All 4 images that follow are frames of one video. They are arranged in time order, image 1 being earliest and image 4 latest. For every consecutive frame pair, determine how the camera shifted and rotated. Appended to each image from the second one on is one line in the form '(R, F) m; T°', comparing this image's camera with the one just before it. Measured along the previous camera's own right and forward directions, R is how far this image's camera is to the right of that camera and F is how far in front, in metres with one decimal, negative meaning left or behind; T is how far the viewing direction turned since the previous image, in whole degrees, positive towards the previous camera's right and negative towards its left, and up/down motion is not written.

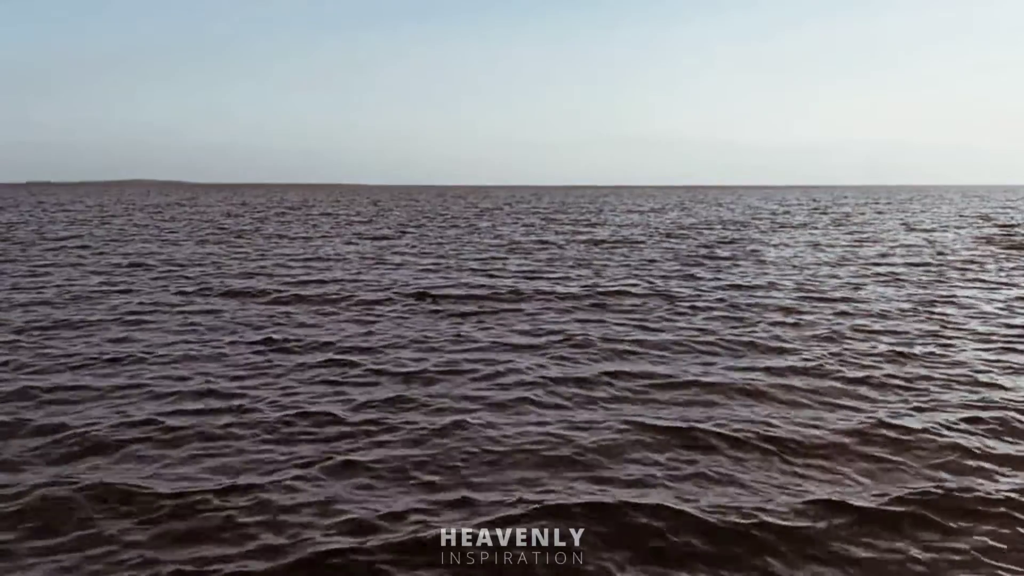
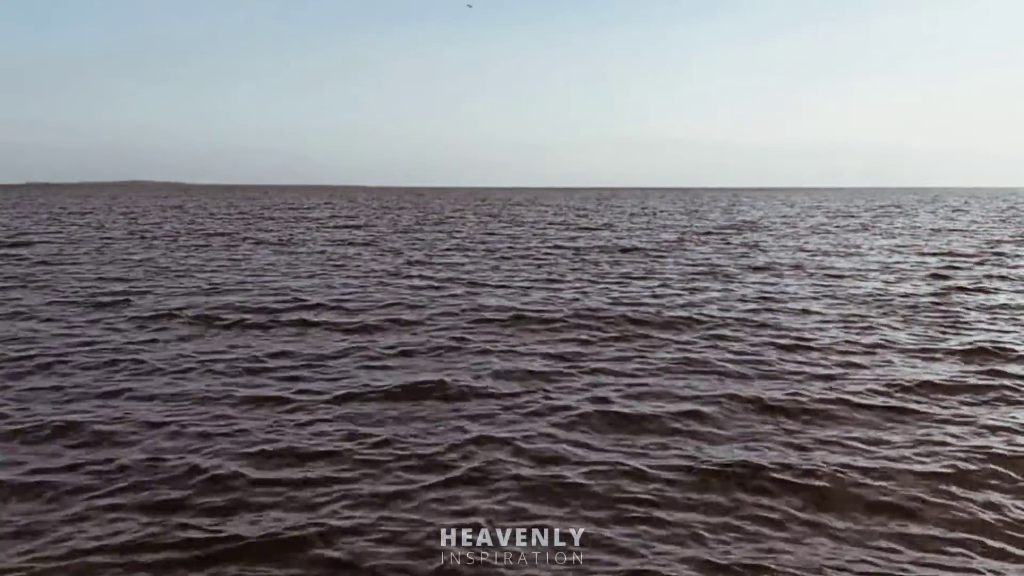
(-0.7, +0.1) m; 0°
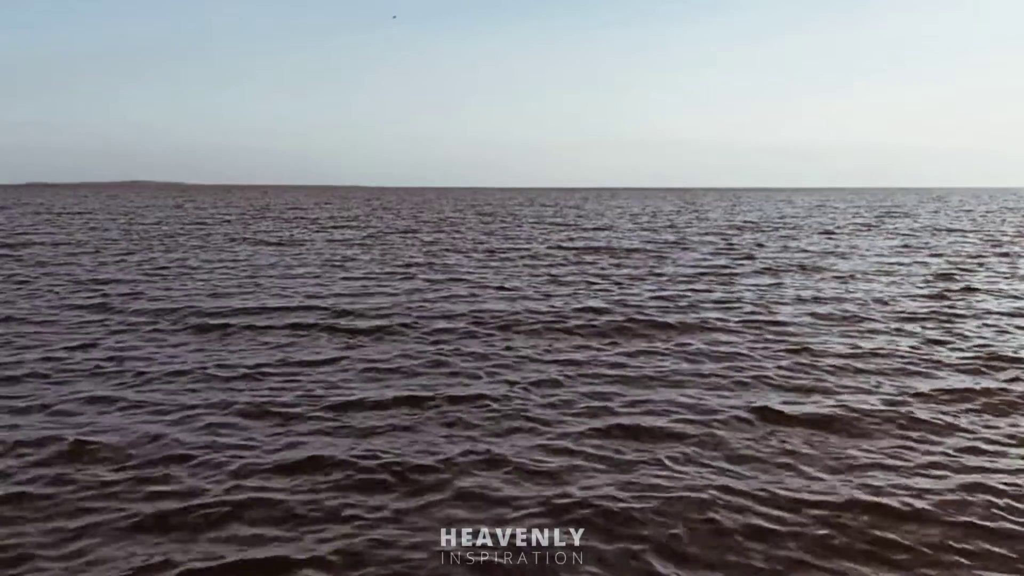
(-1.4, -2.3) m; 0°
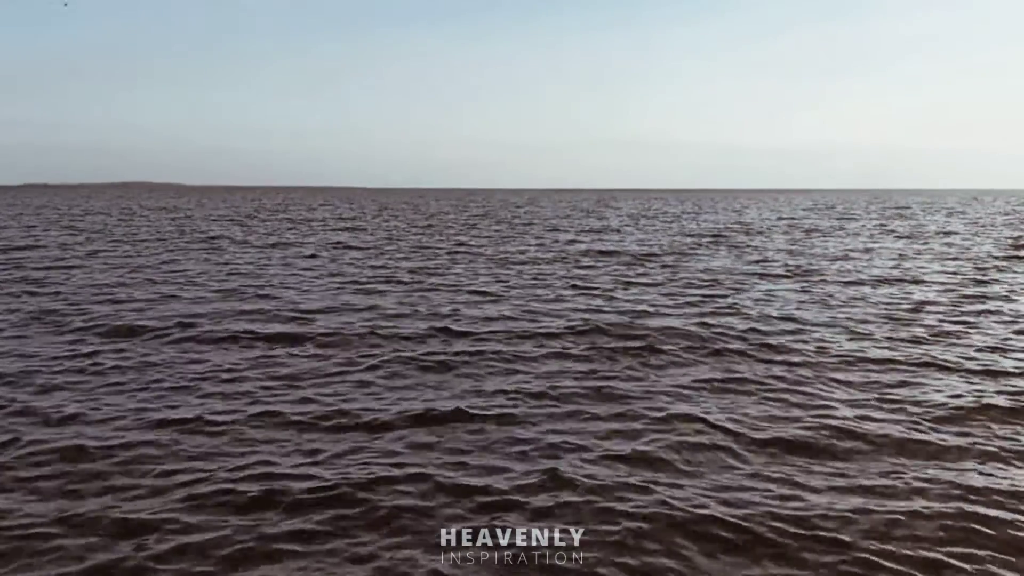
(0.0, -0.1) m; 0°
